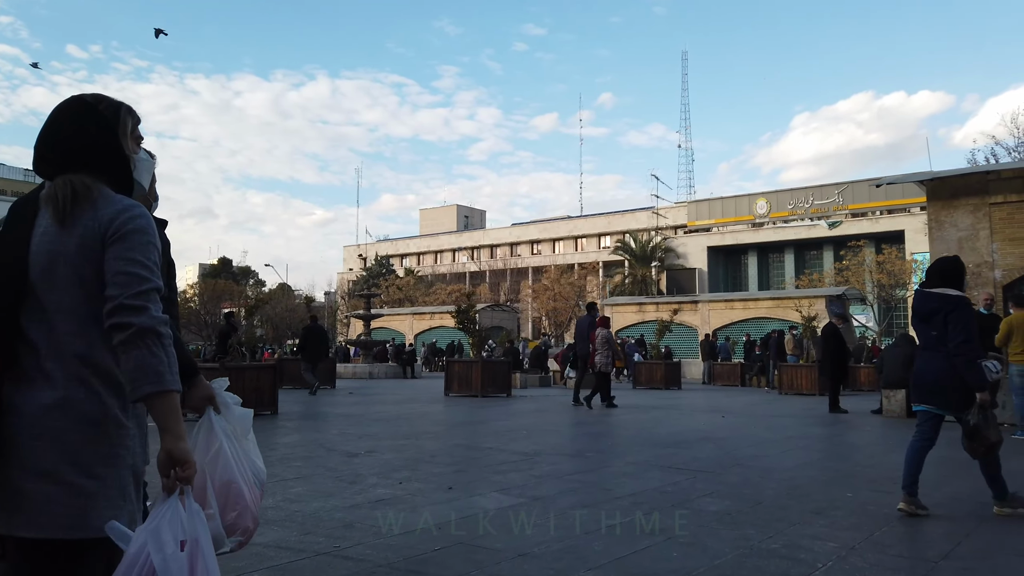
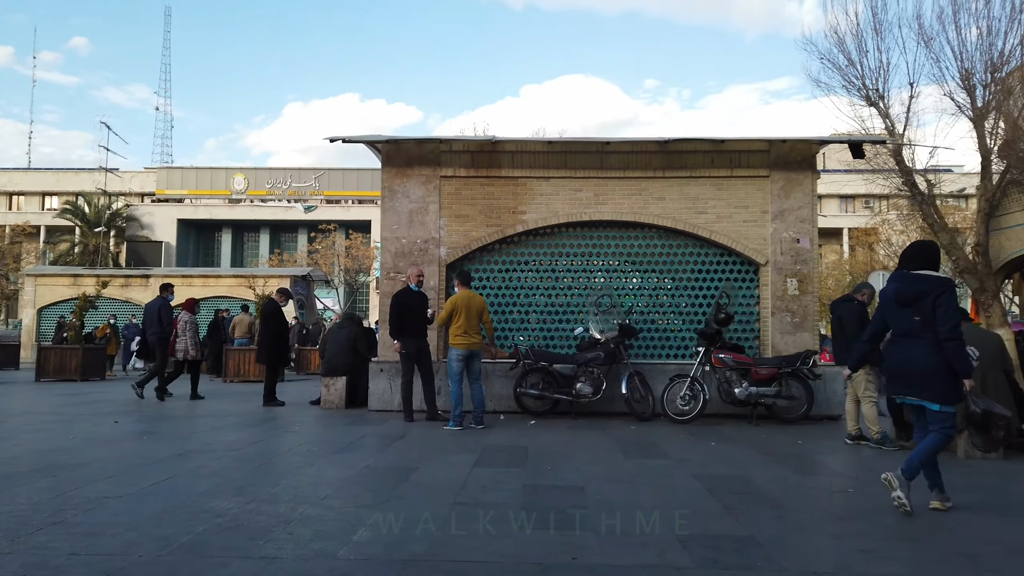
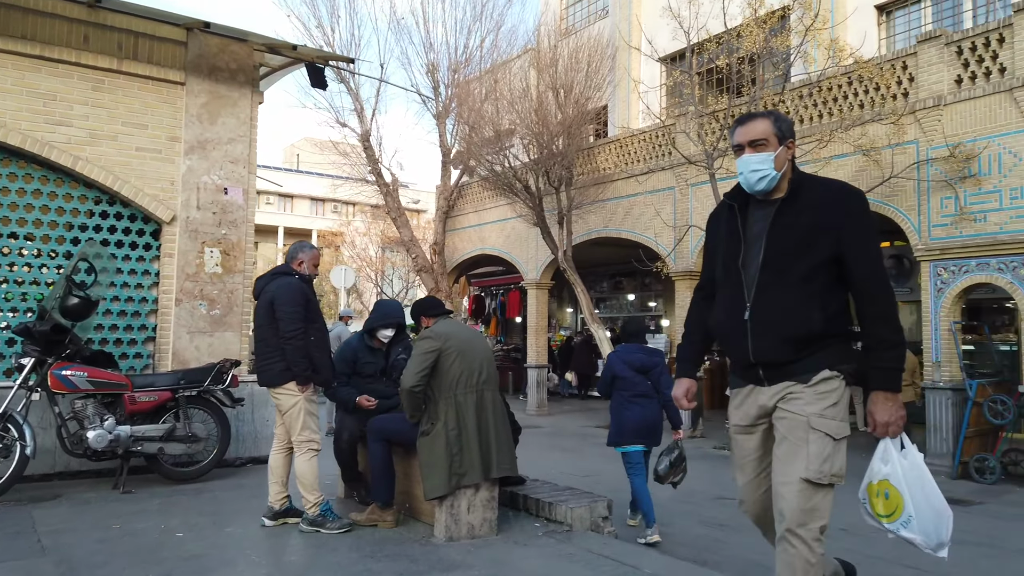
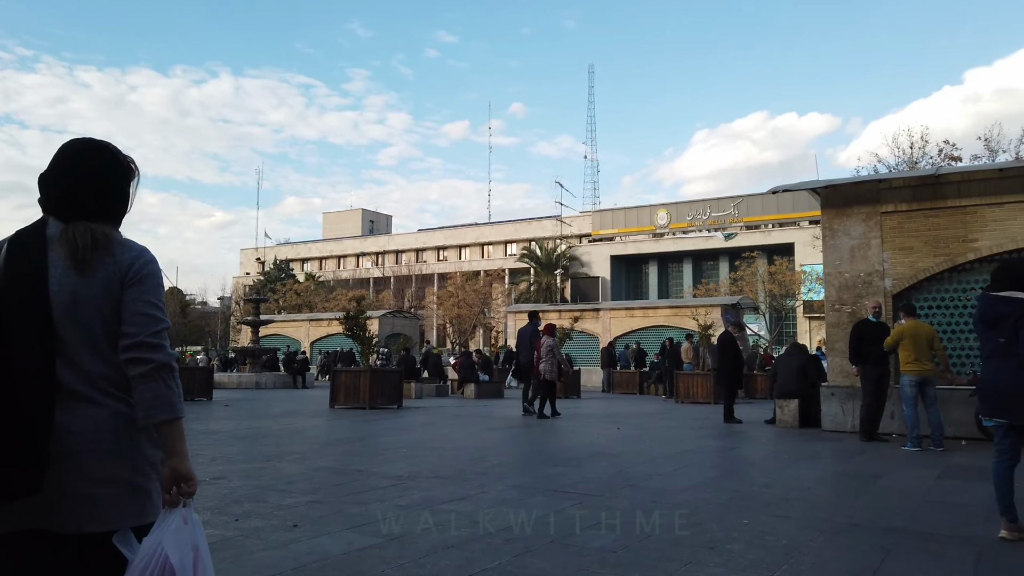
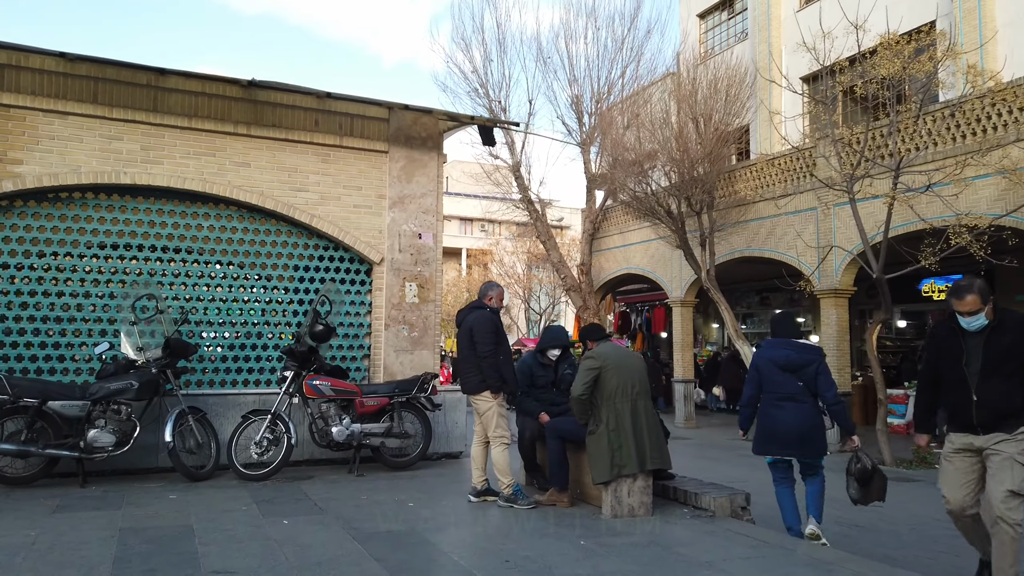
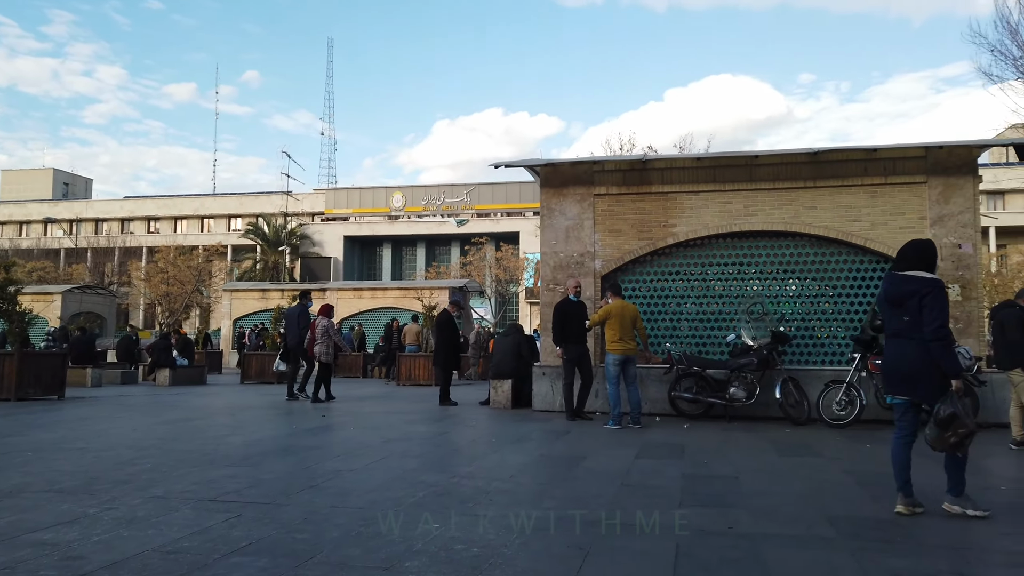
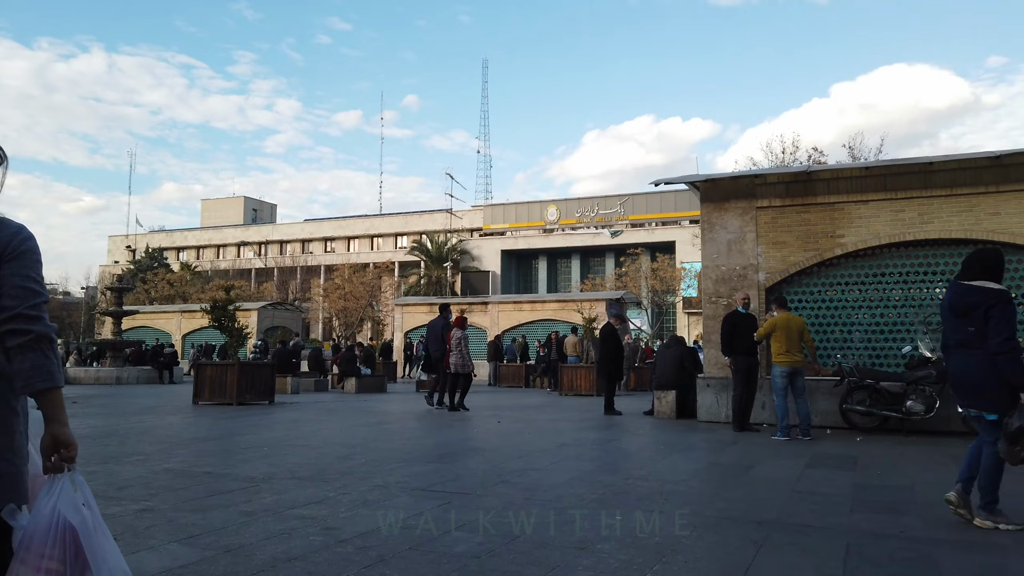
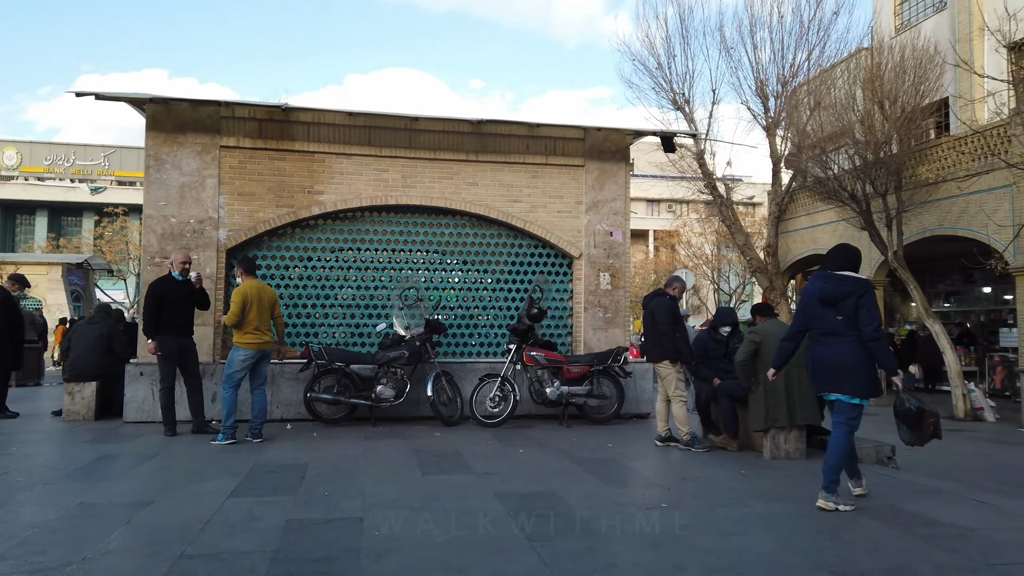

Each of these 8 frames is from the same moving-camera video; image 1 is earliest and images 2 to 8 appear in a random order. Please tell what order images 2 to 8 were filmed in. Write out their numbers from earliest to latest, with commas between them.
4, 7, 6, 2, 8, 5, 3
